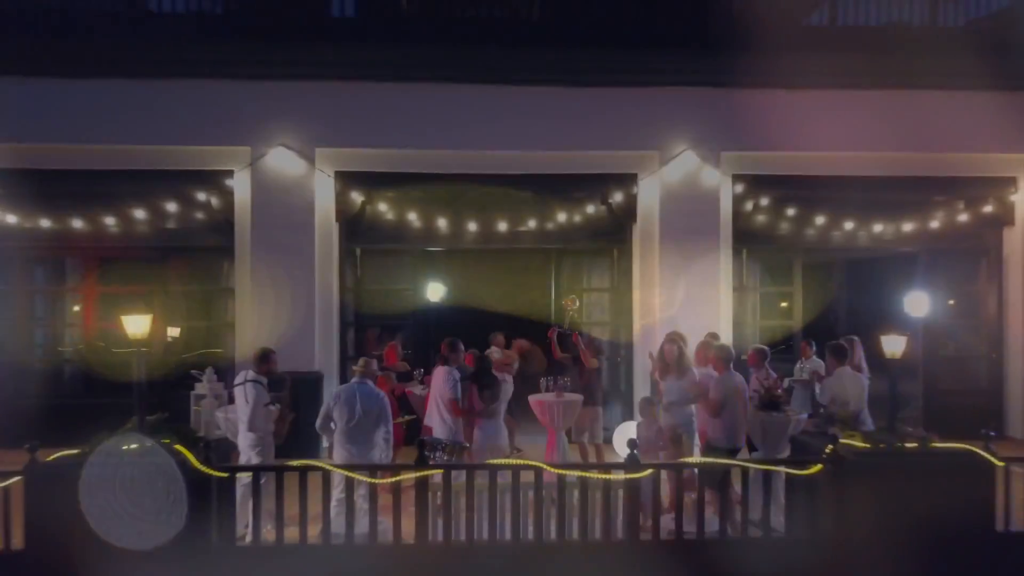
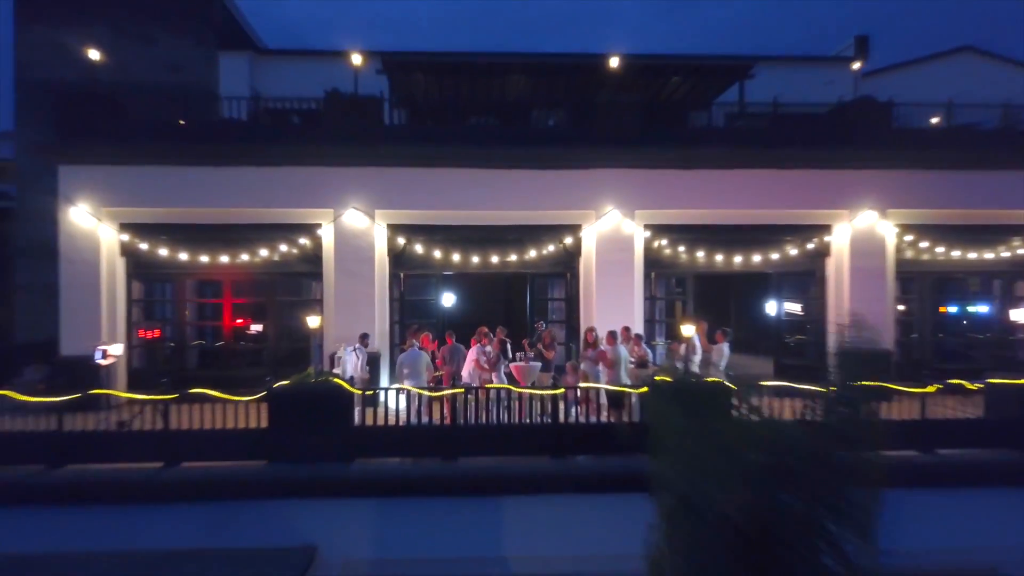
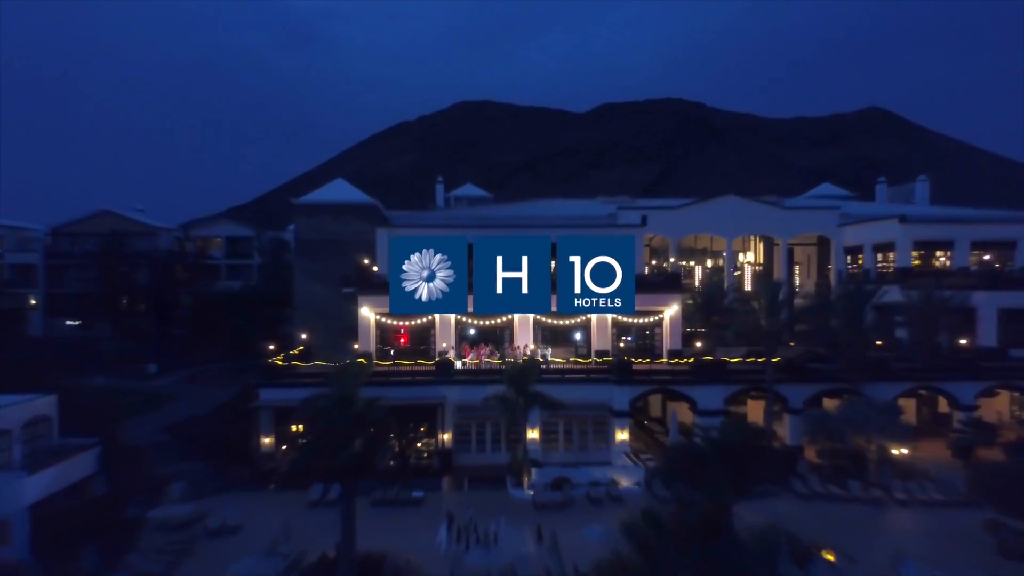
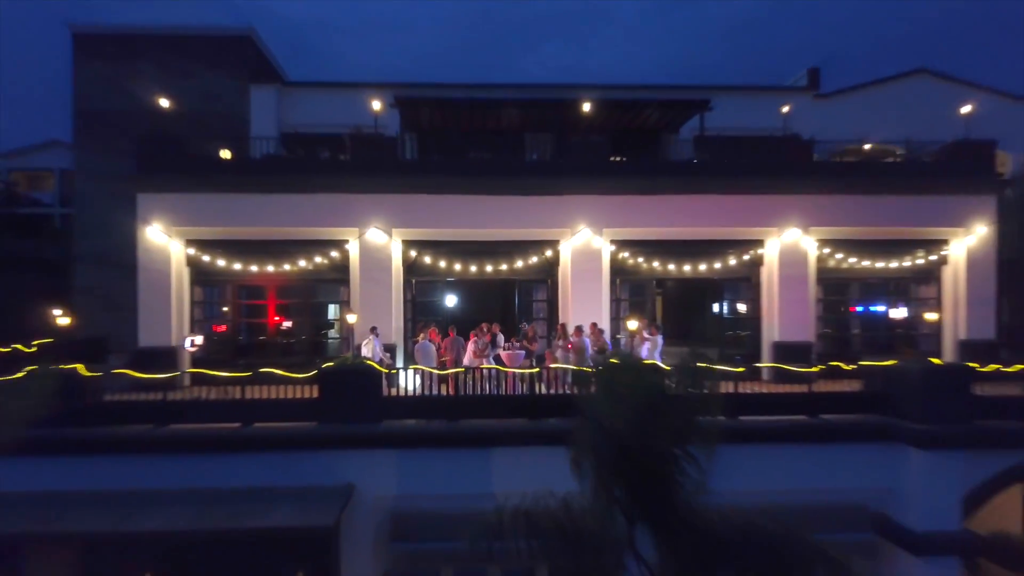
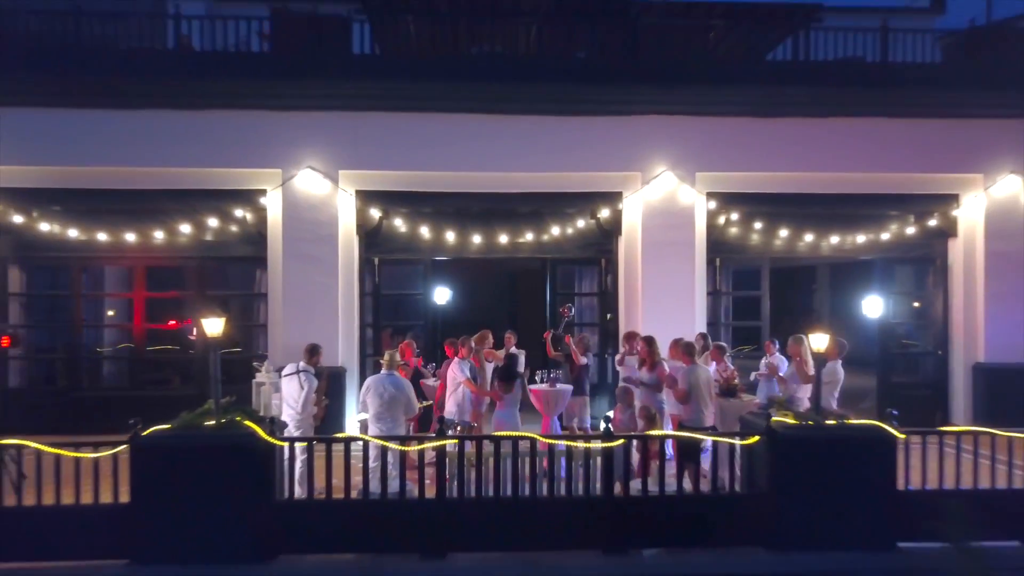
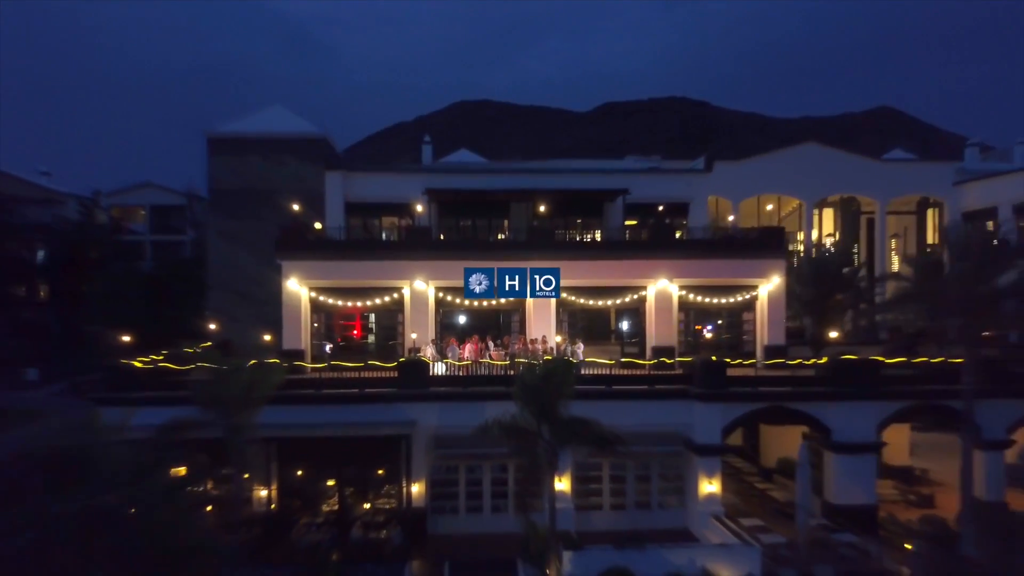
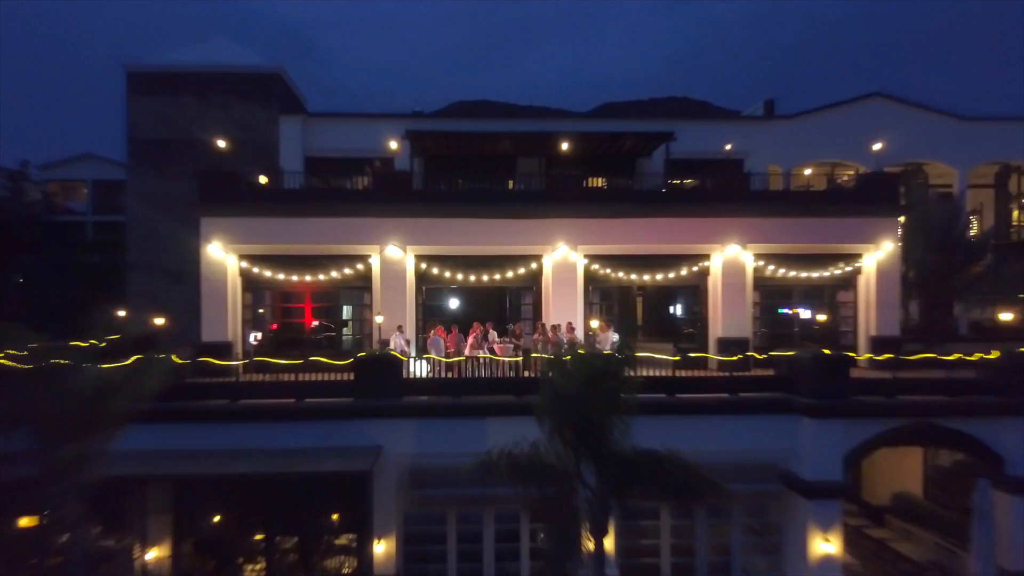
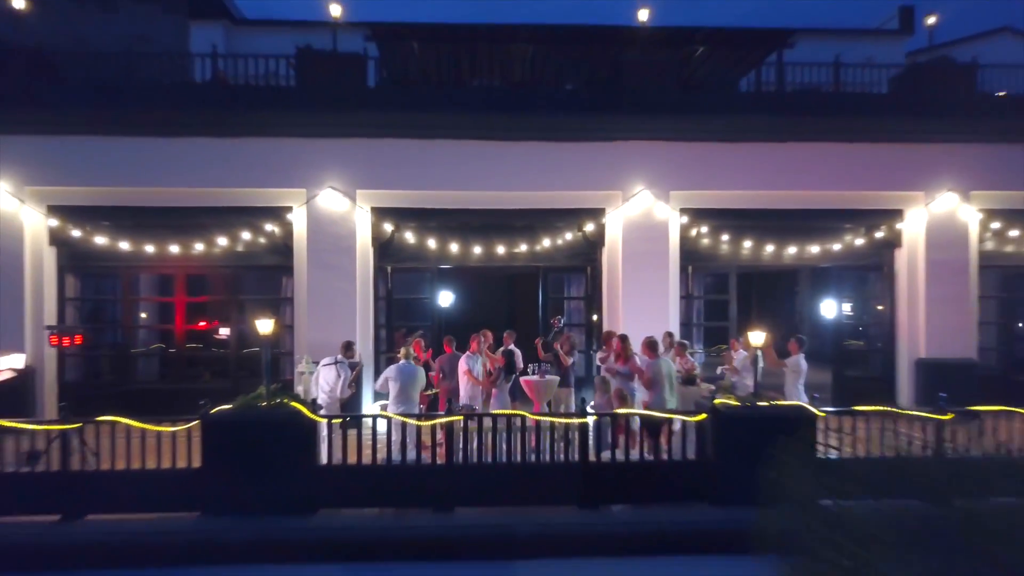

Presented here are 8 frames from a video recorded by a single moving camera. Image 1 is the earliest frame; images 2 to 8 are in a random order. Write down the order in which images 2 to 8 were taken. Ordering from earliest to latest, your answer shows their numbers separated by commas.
5, 8, 2, 4, 7, 6, 3
